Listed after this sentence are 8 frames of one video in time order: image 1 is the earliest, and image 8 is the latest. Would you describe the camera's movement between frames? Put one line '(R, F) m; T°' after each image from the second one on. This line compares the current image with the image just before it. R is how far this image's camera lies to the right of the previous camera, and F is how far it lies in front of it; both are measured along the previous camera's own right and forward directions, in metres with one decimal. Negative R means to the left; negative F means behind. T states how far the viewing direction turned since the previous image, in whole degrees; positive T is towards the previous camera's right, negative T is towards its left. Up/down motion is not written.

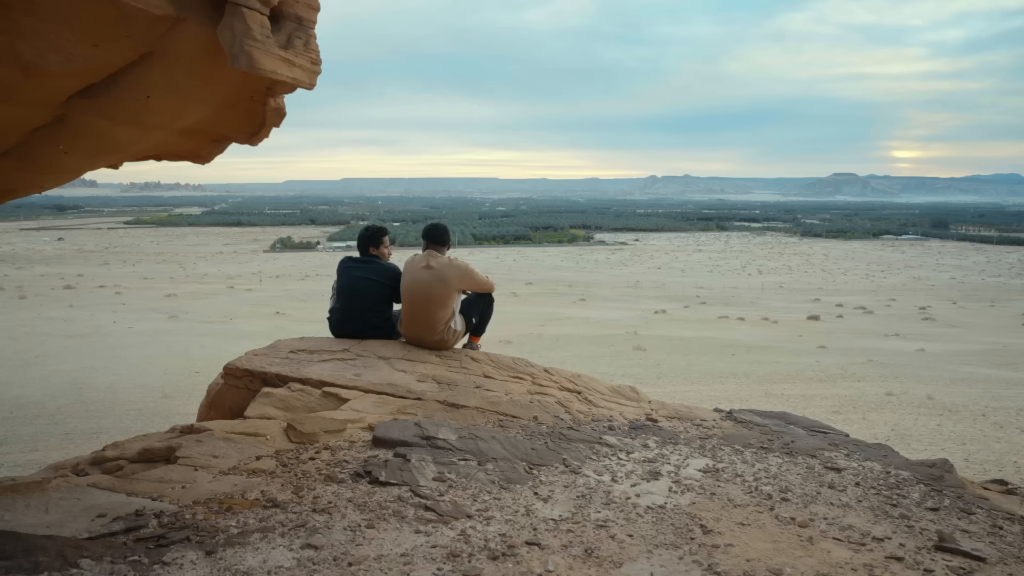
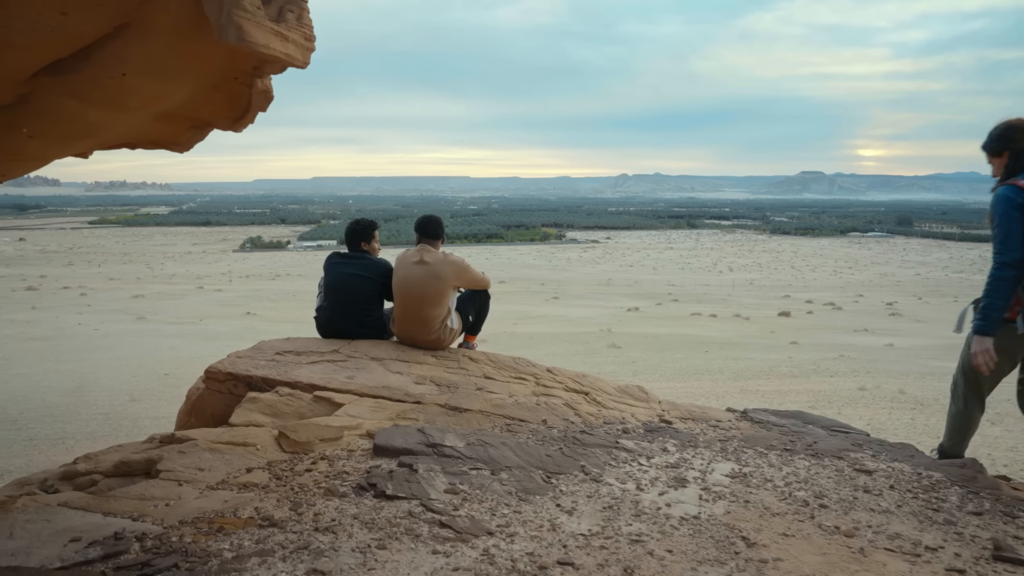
(-0.2, +0.3) m; +2°
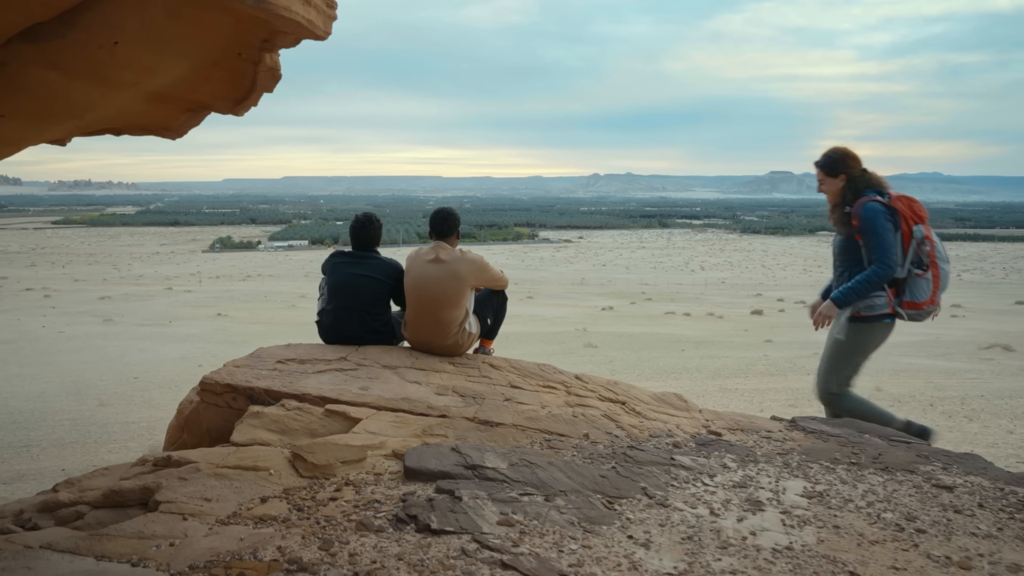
(-0.3, +0.4) m; +2°
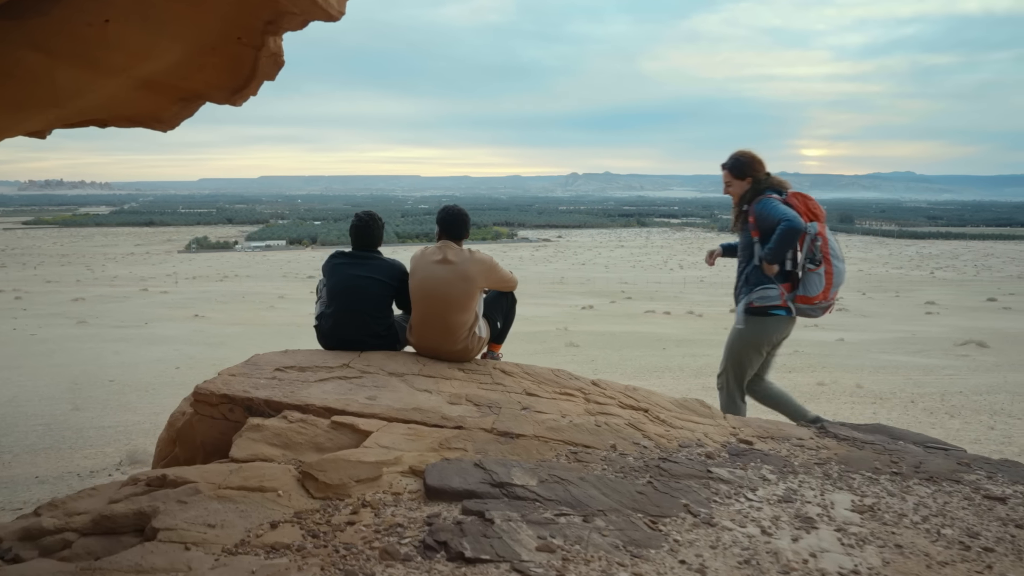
(-0.2, +0.2) m; +2°
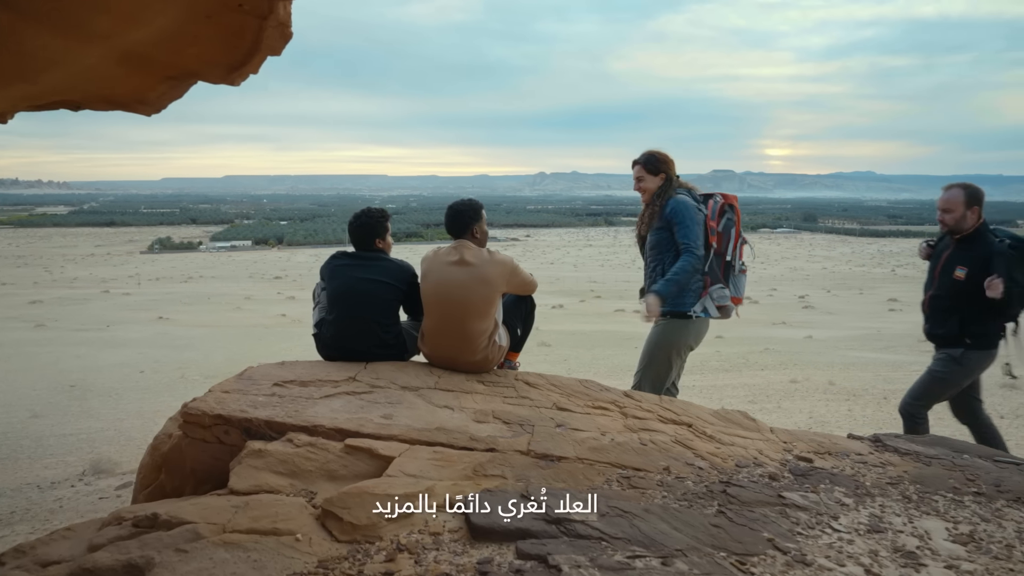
(-0.3, +0.4) m; +2°
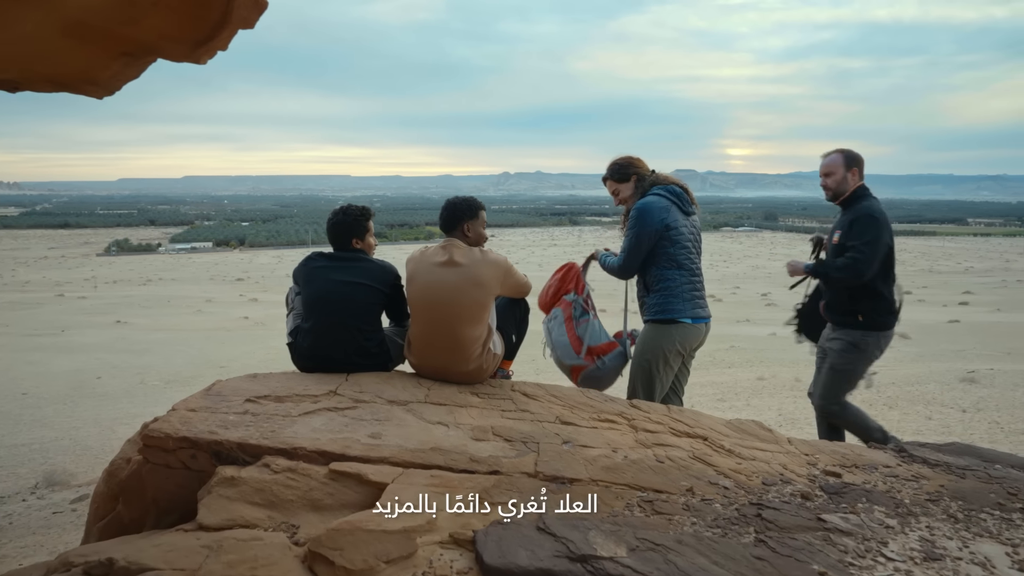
(-0.1, +0.3) m; +3°
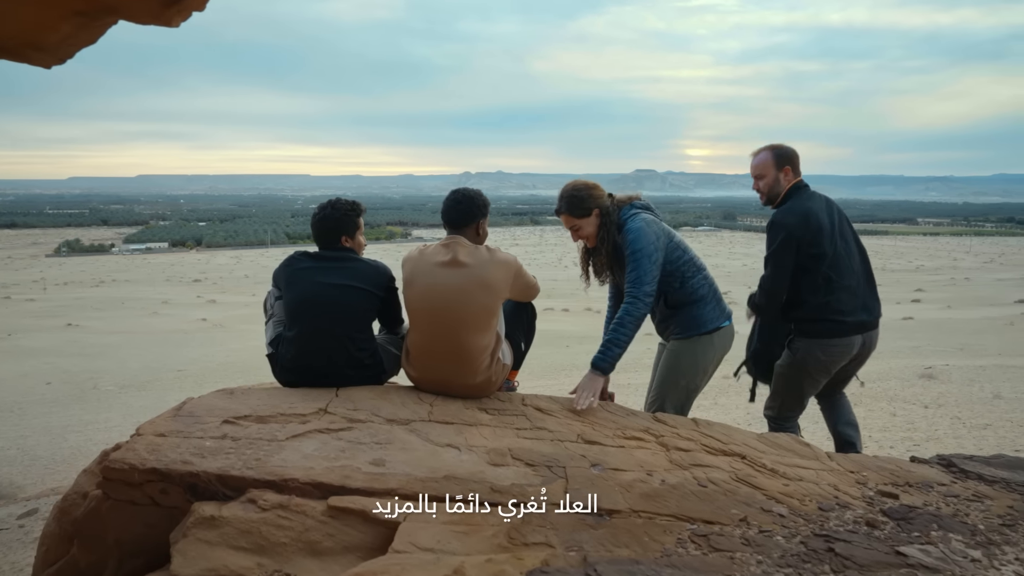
(-0.2, +0.4) m; +3°
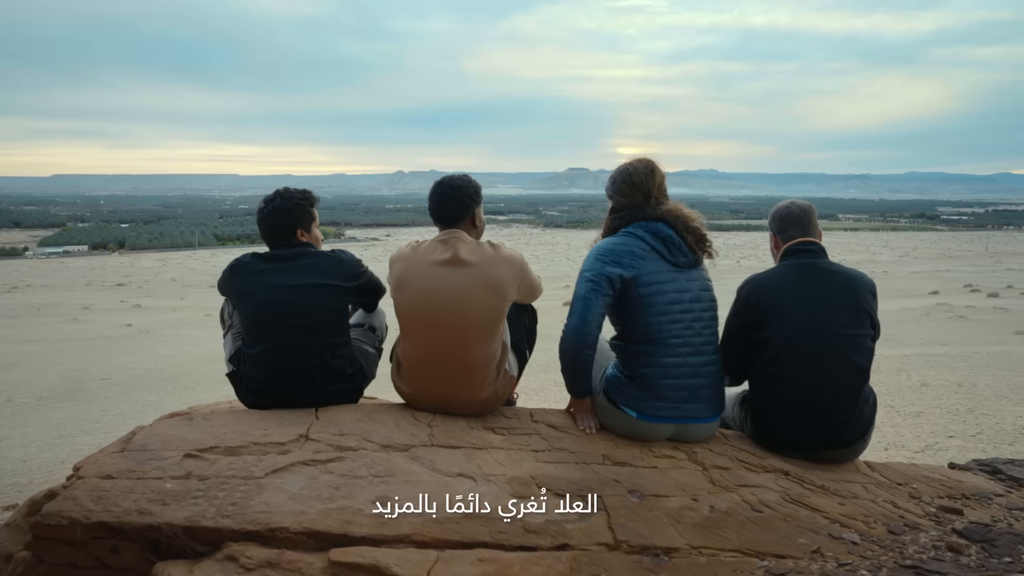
(-0.3, +0.4) m; +5°
